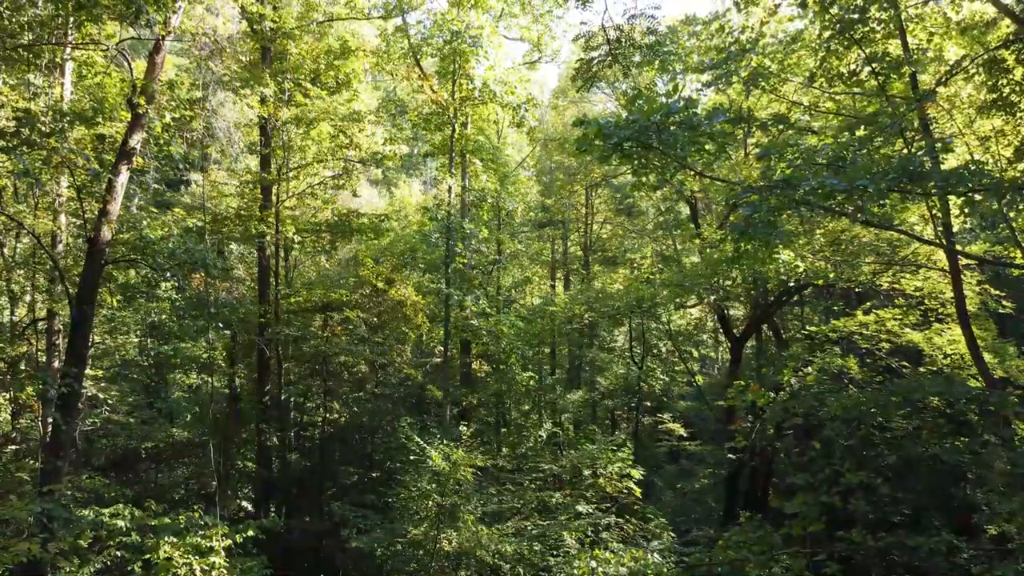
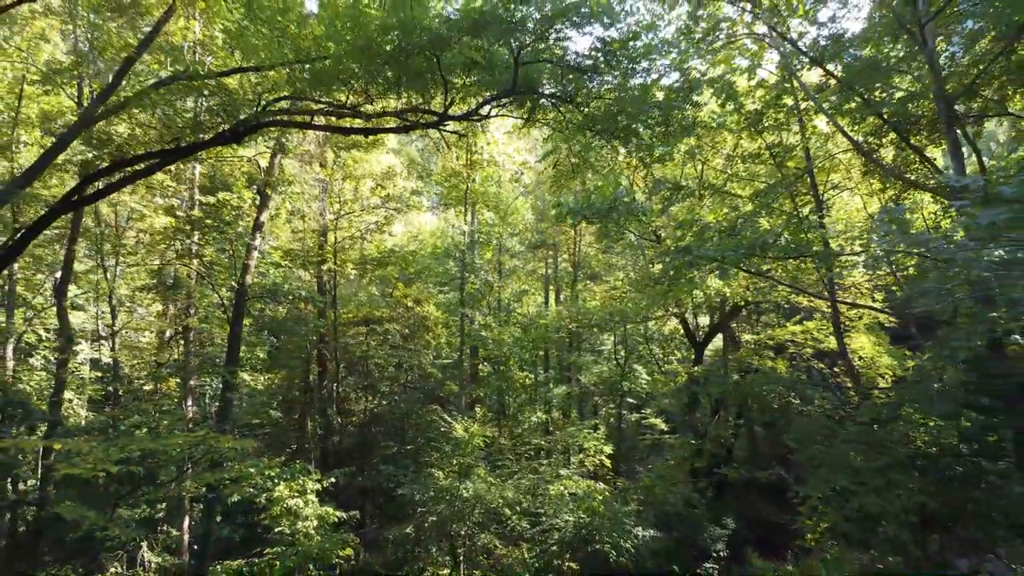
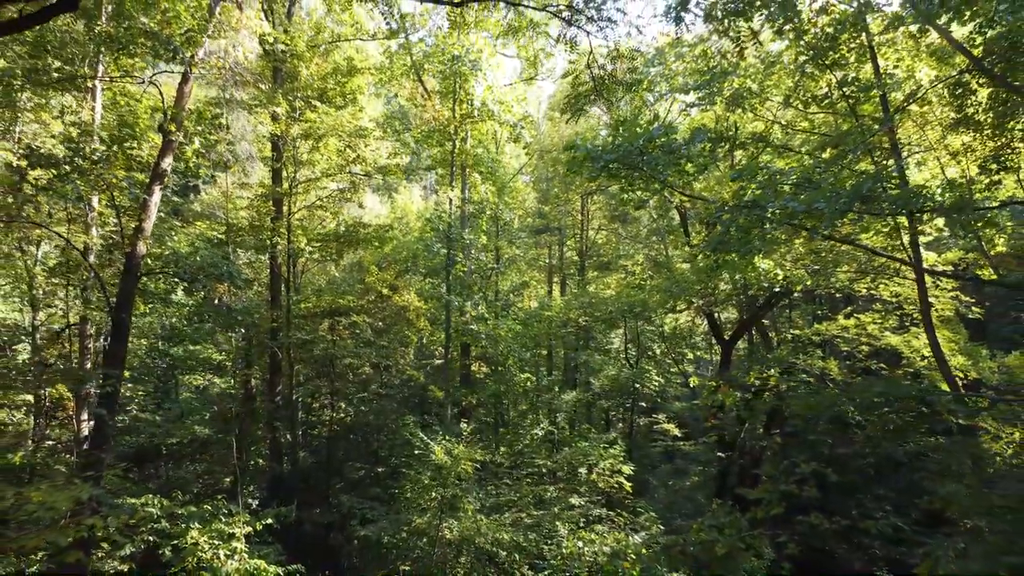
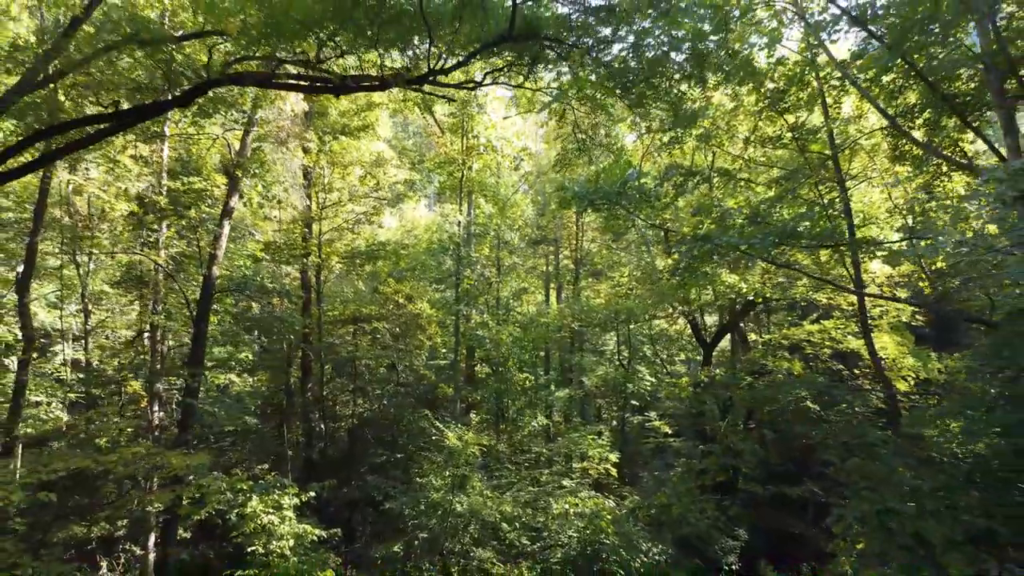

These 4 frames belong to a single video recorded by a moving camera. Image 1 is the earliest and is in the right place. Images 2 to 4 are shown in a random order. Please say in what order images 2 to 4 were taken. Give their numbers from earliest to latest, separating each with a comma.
3, 4, 2
